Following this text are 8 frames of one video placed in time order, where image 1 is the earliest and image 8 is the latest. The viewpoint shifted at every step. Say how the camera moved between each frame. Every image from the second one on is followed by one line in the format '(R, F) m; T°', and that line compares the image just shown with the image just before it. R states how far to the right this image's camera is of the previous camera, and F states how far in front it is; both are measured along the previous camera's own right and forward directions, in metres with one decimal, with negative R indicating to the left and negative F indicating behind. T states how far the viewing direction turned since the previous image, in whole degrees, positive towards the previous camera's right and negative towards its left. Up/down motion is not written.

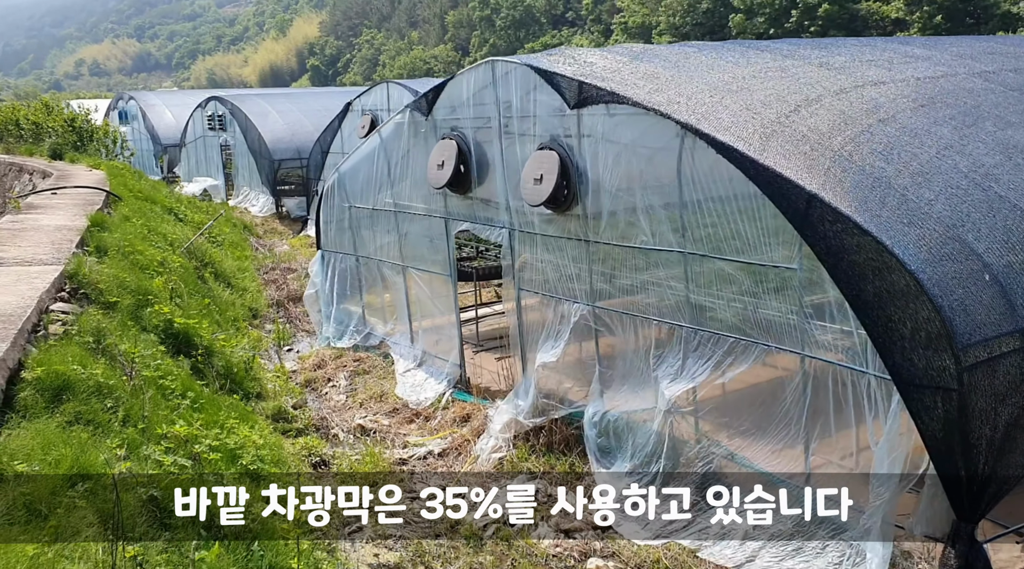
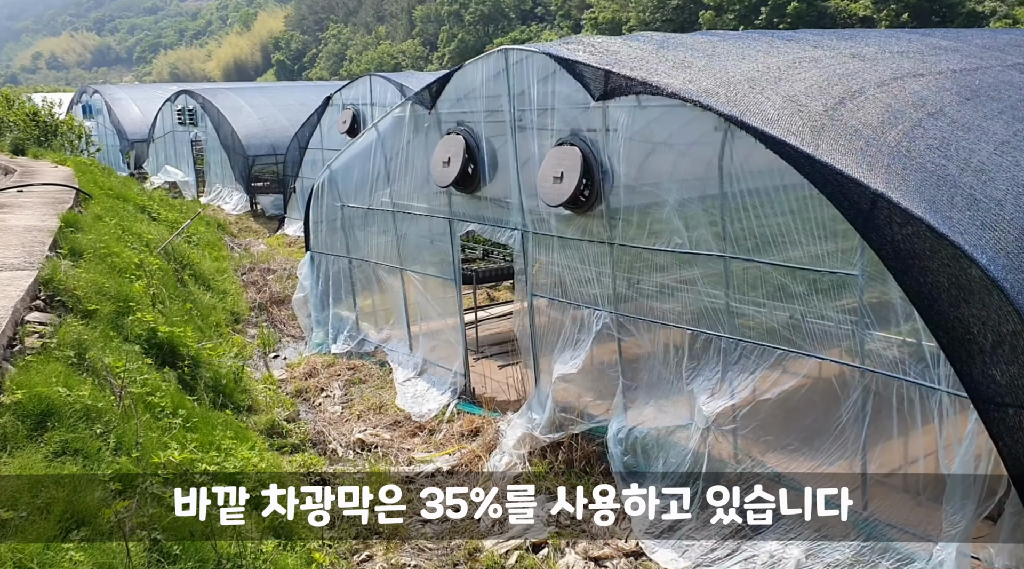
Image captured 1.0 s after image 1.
(-0.3, +0.5) m; +2°
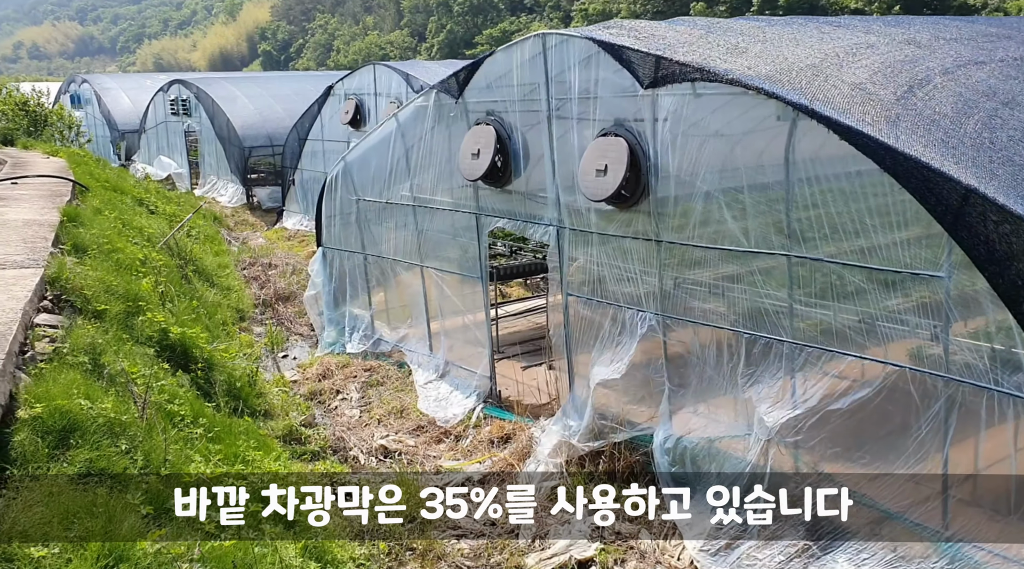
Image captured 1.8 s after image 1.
(-0.3, +0.4) m; +1°
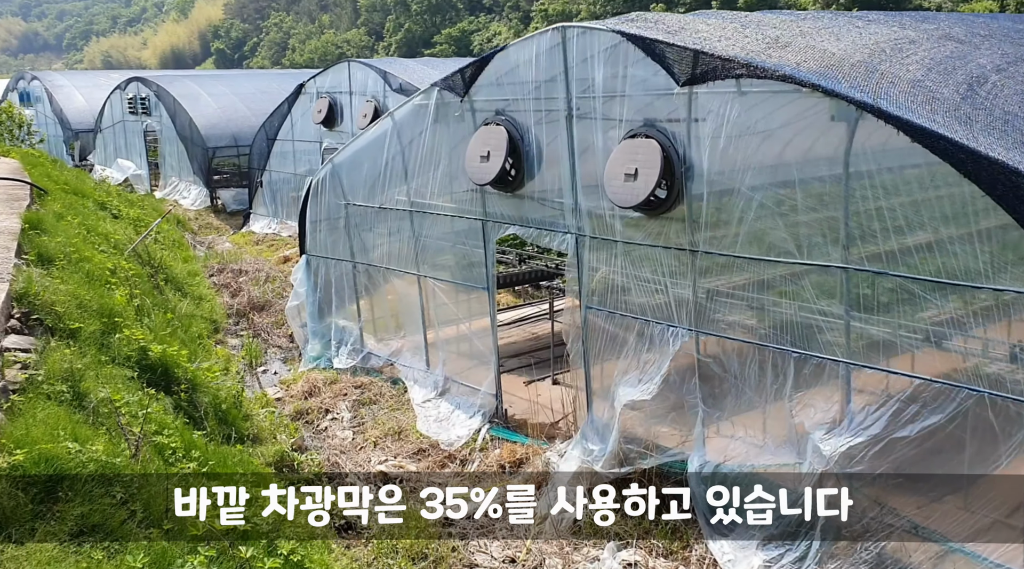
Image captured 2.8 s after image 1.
(-0.4, +0.6) m; +3°
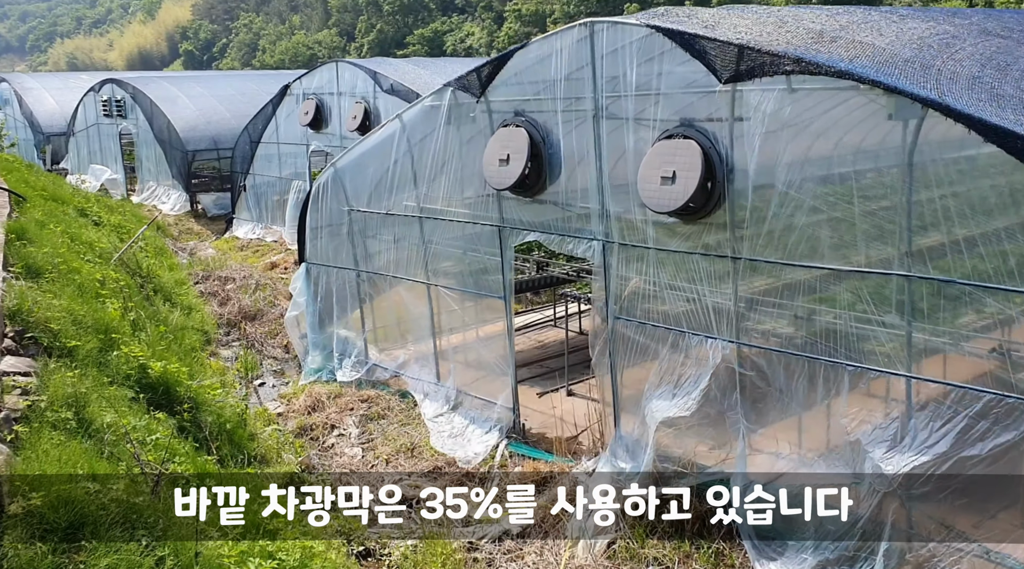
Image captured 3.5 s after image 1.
(-0.3, +0.3) m; +2°
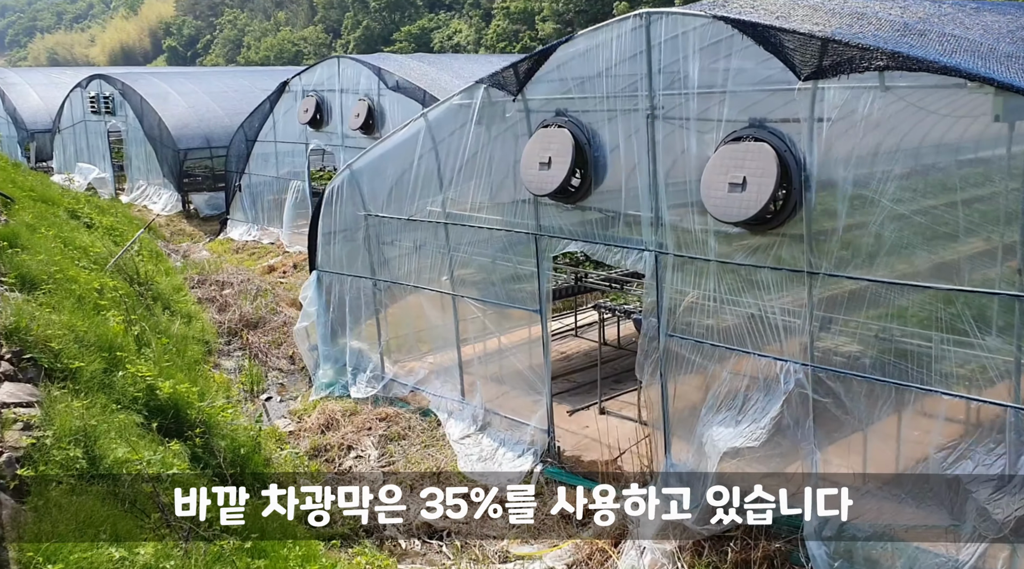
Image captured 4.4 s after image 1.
(-0.3, +0.5) m; +1°
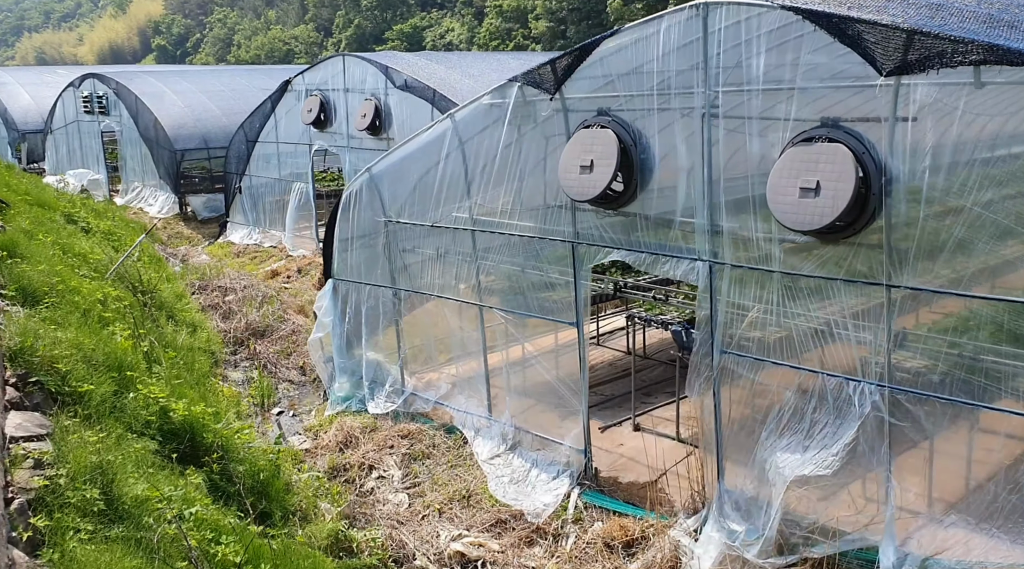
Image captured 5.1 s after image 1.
(-0.3, +0.4) m; +1°
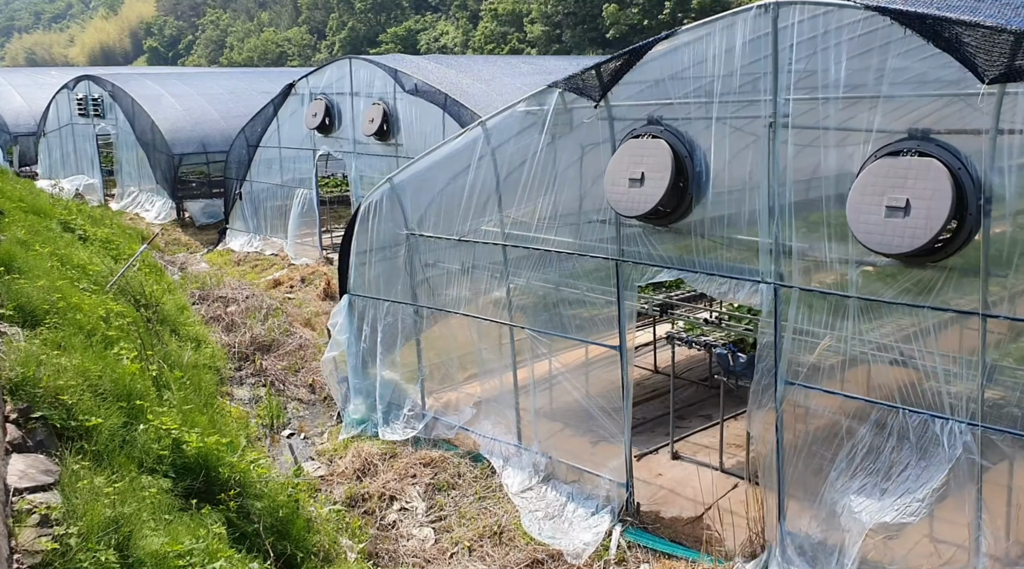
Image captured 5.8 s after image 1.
(-0.3, +0.4) m; +1°
